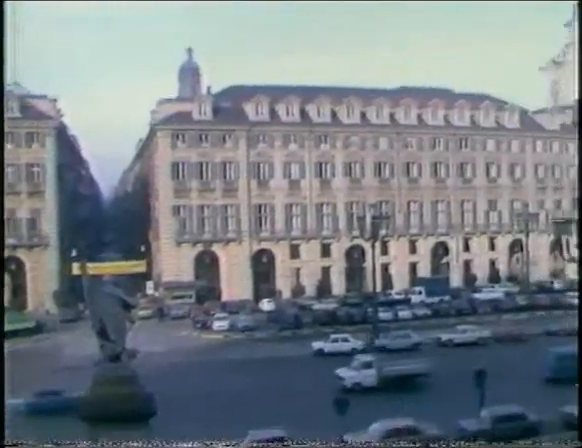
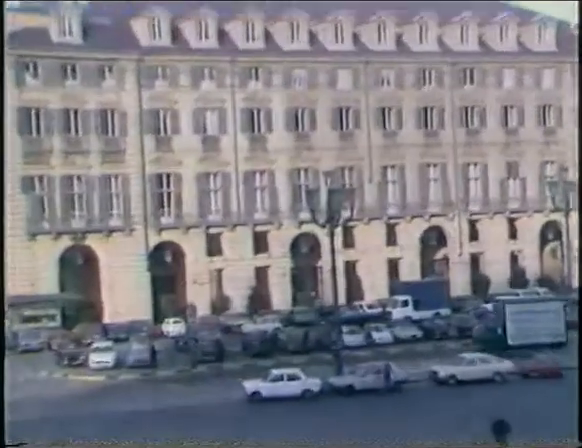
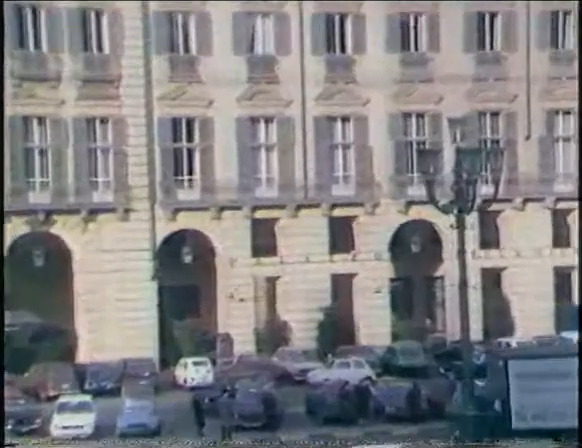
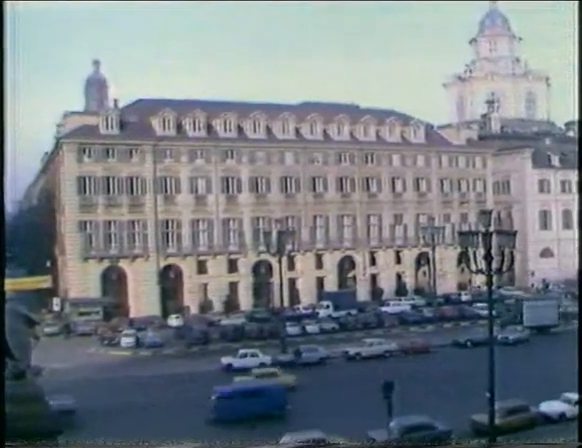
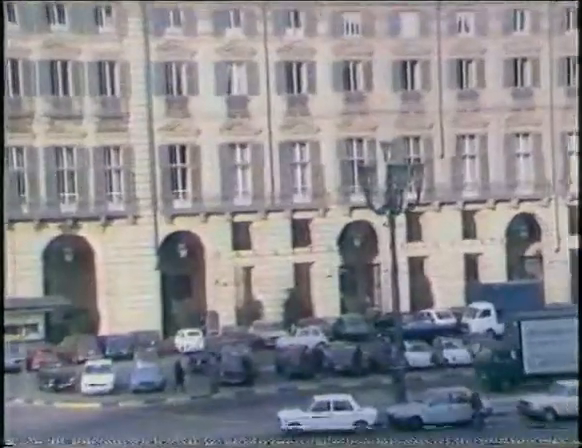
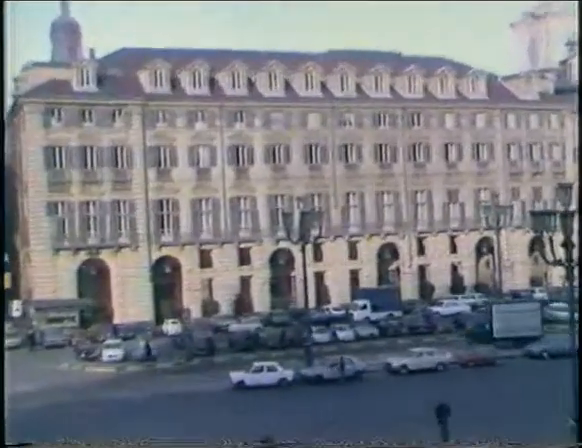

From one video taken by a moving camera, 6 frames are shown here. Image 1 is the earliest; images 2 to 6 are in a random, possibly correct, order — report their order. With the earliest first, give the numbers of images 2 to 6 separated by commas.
4, 6, 2, 5, 3
